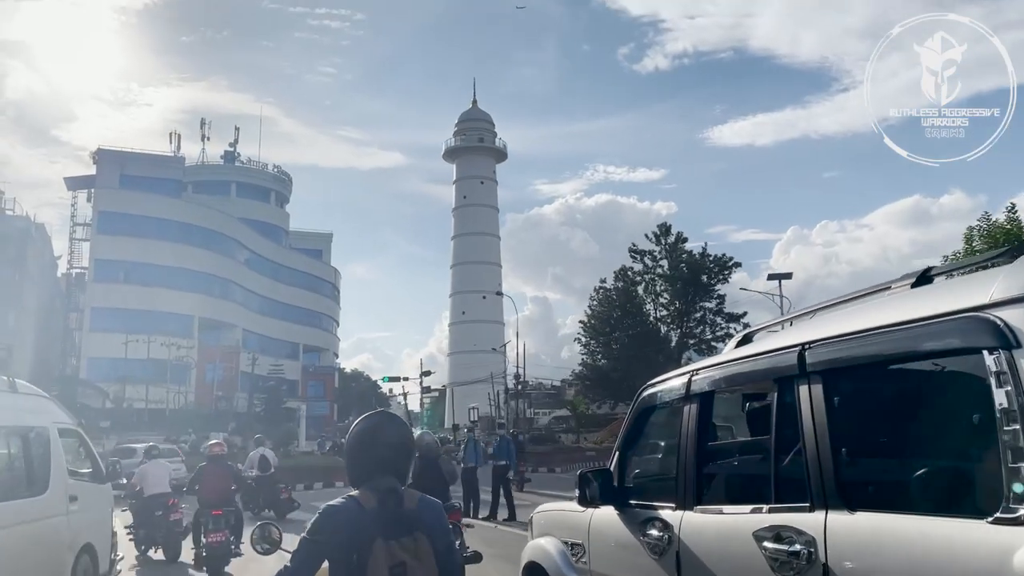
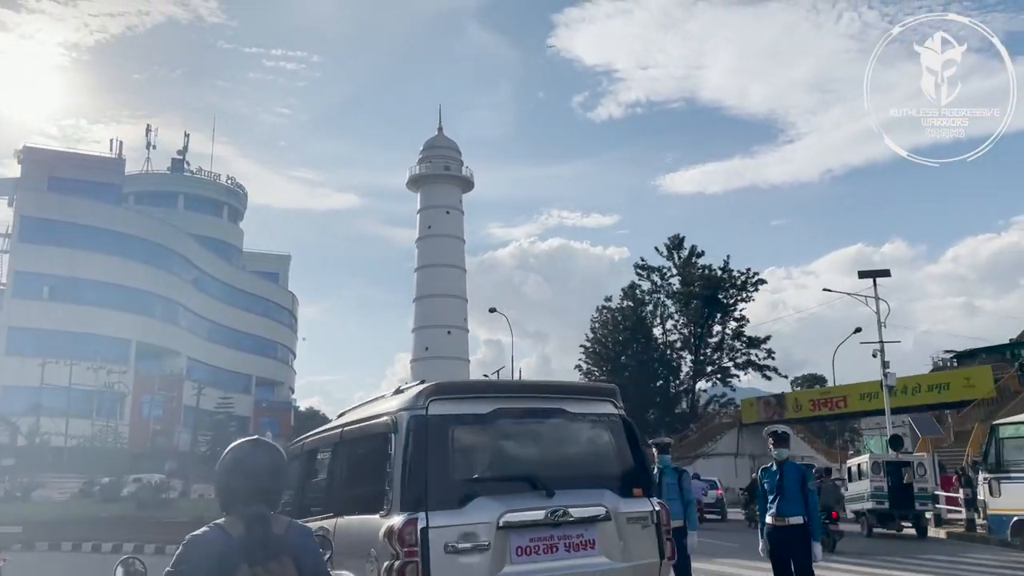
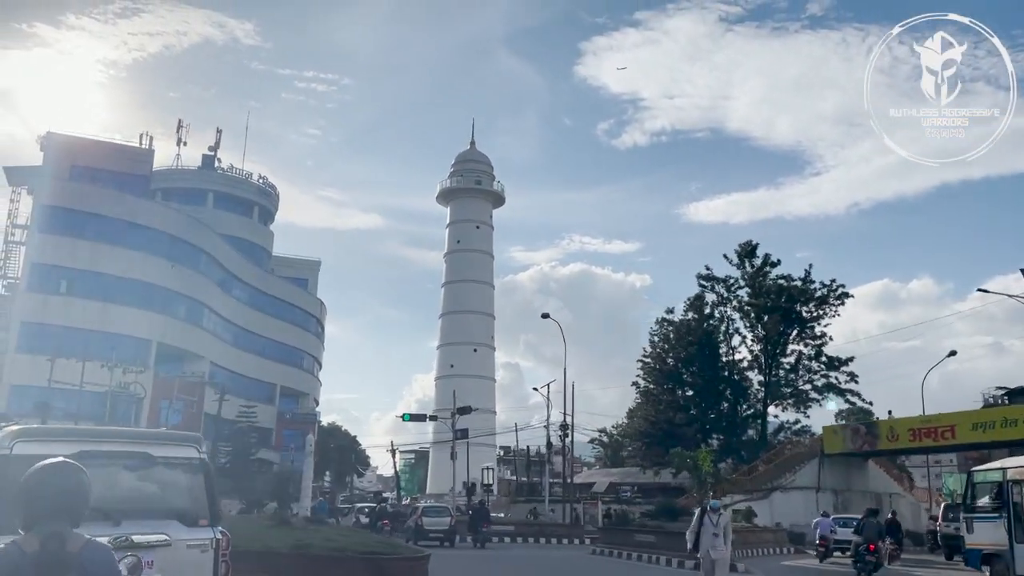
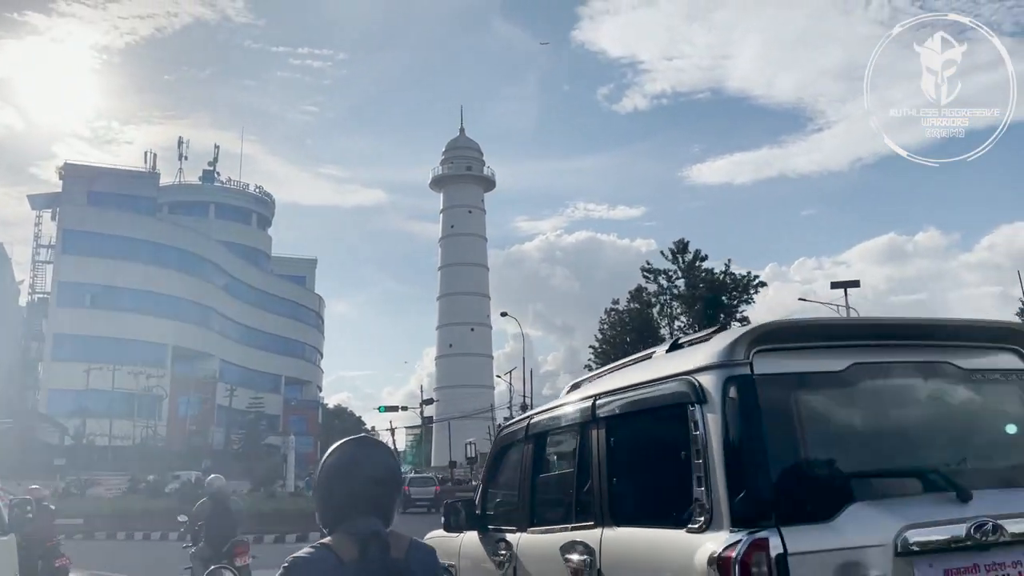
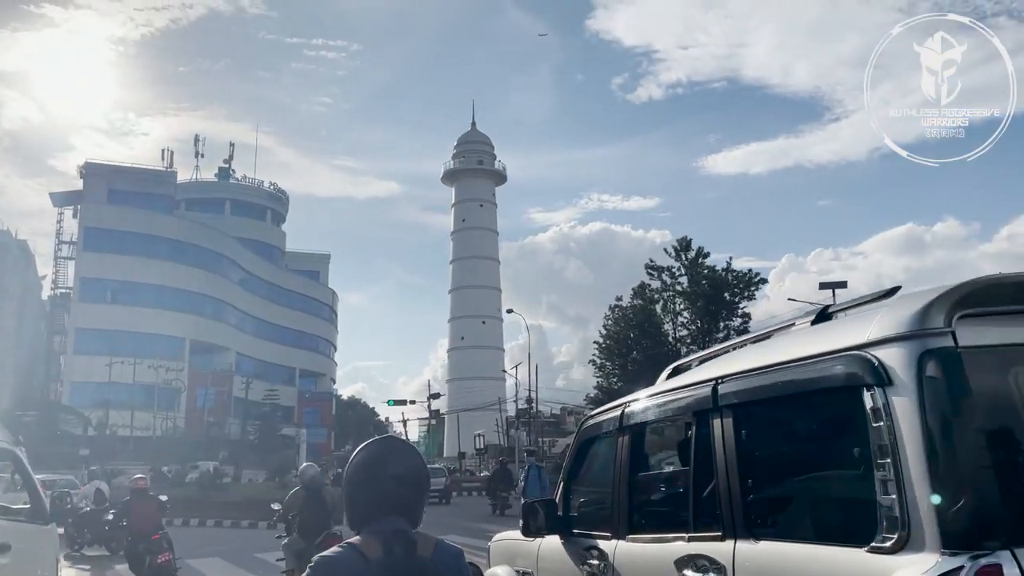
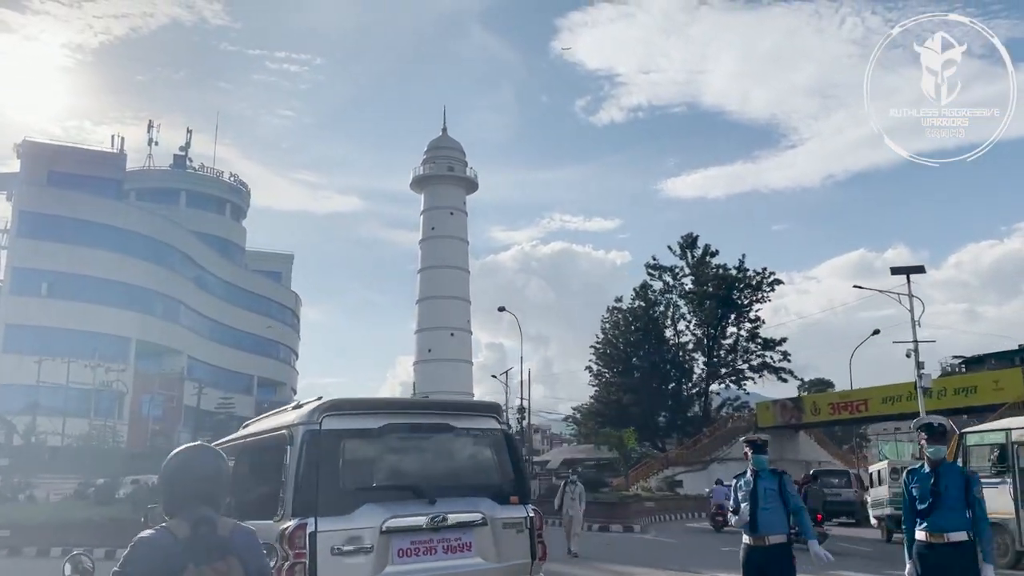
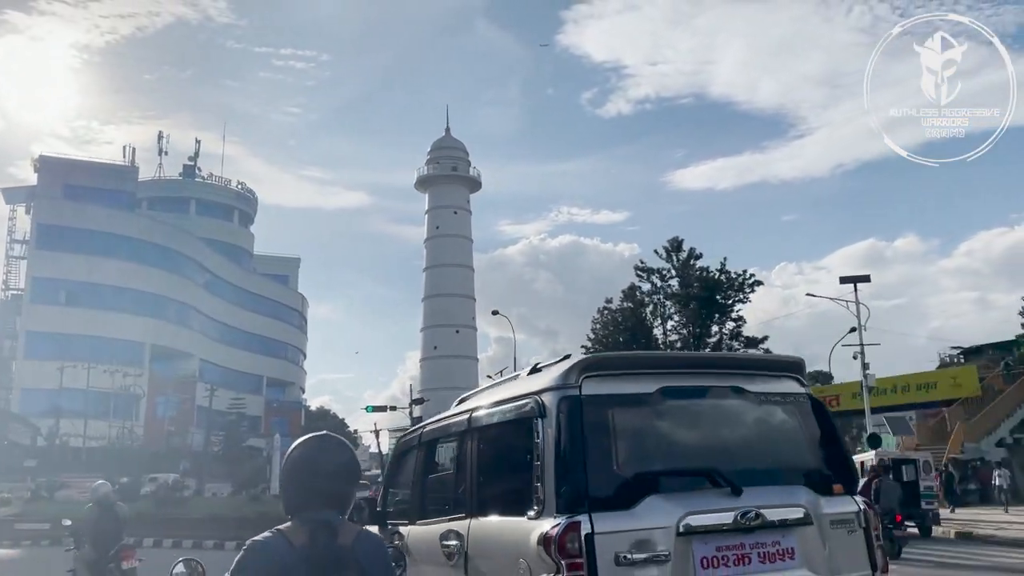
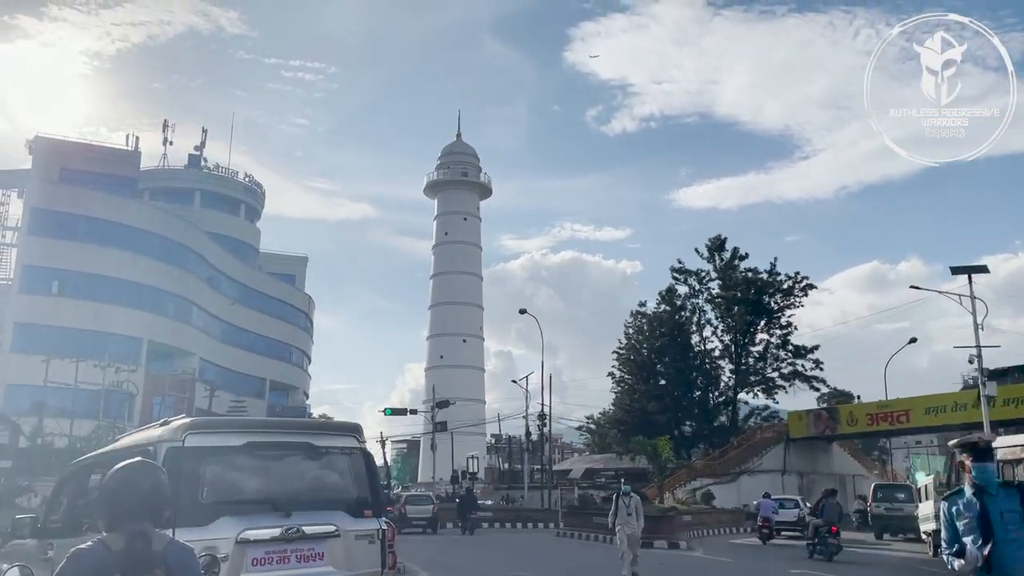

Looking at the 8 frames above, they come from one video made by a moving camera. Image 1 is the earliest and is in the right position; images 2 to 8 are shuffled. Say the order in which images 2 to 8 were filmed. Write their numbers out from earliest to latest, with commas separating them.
5, 4, 7, 2, 6, 8, 3
